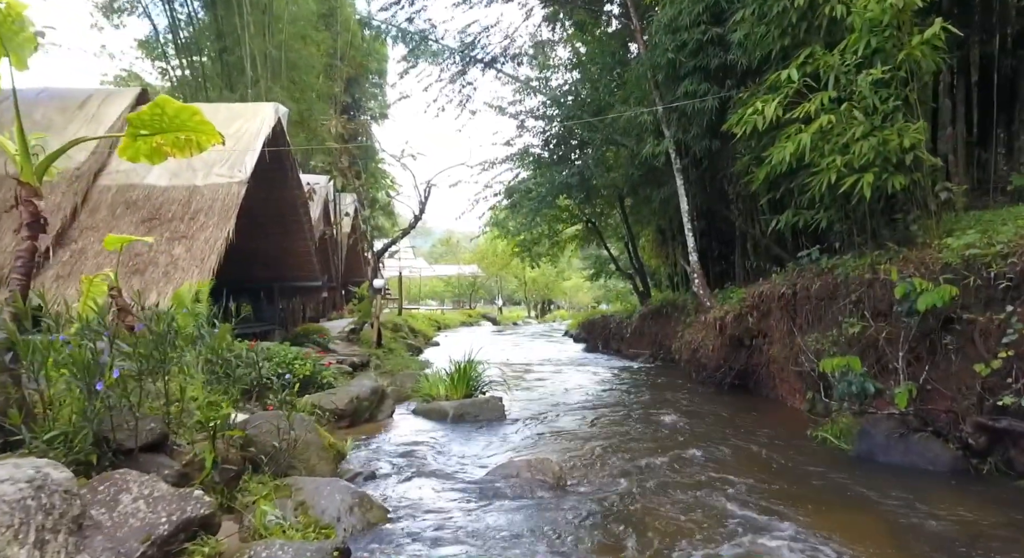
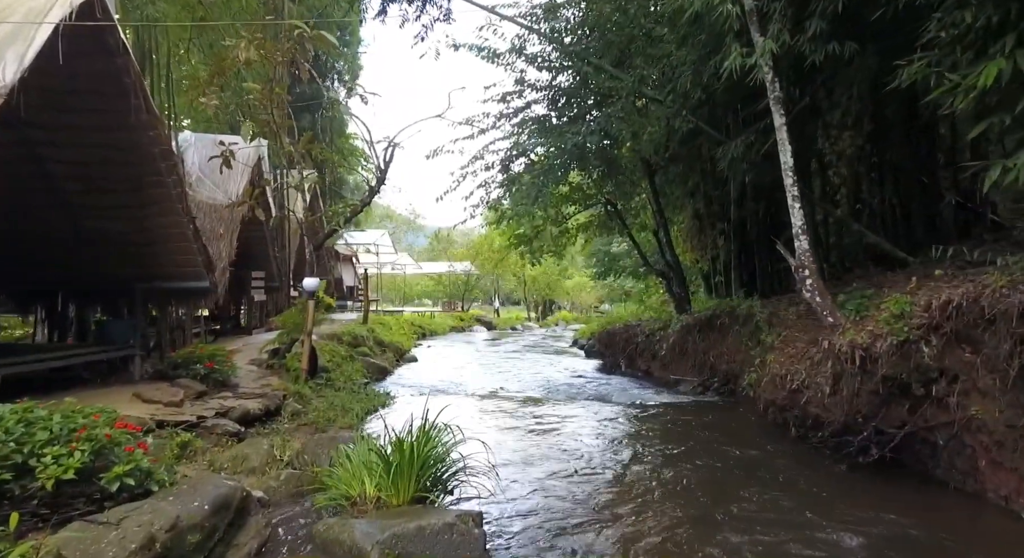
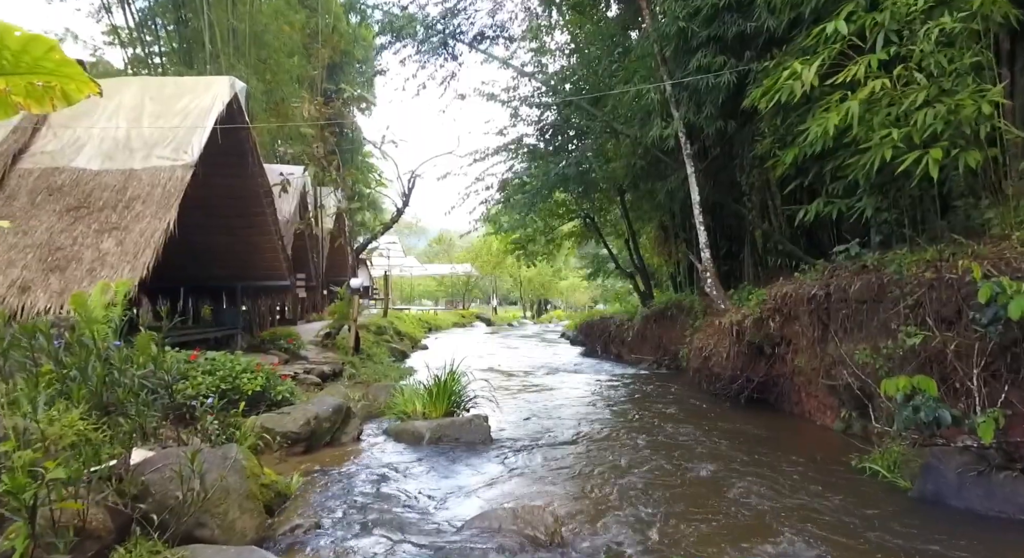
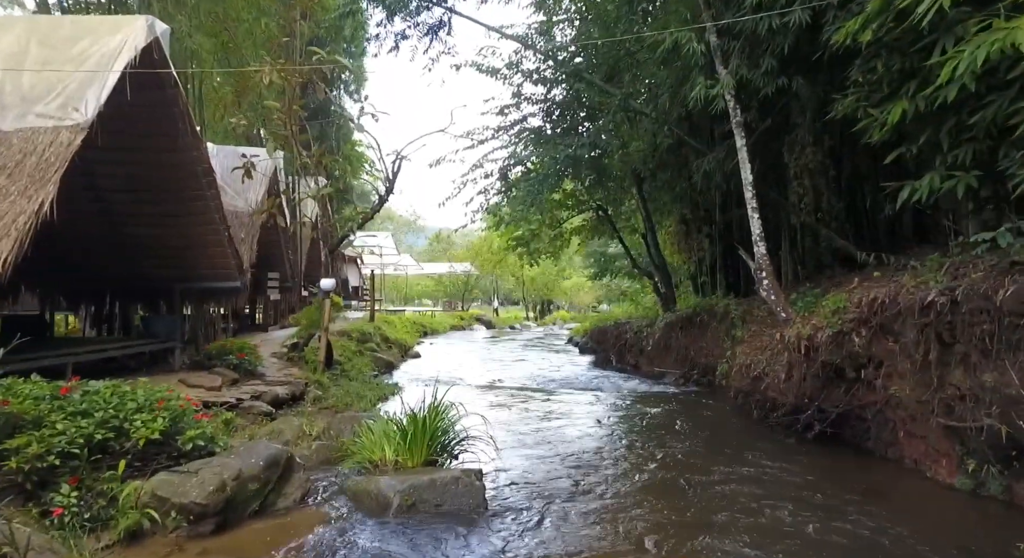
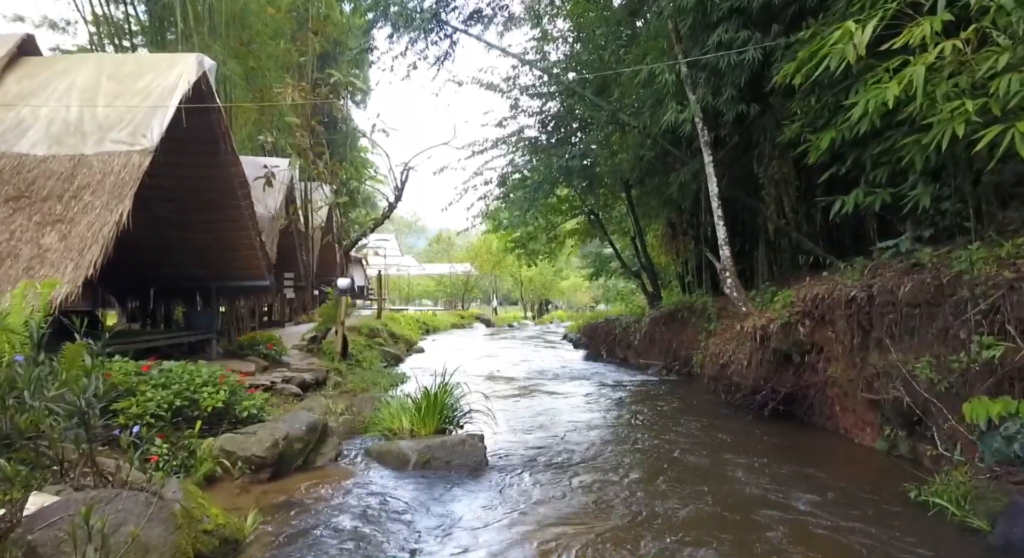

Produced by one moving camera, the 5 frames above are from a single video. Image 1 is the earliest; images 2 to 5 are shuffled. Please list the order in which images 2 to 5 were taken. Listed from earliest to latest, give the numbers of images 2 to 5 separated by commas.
3, 5, 4, 2
